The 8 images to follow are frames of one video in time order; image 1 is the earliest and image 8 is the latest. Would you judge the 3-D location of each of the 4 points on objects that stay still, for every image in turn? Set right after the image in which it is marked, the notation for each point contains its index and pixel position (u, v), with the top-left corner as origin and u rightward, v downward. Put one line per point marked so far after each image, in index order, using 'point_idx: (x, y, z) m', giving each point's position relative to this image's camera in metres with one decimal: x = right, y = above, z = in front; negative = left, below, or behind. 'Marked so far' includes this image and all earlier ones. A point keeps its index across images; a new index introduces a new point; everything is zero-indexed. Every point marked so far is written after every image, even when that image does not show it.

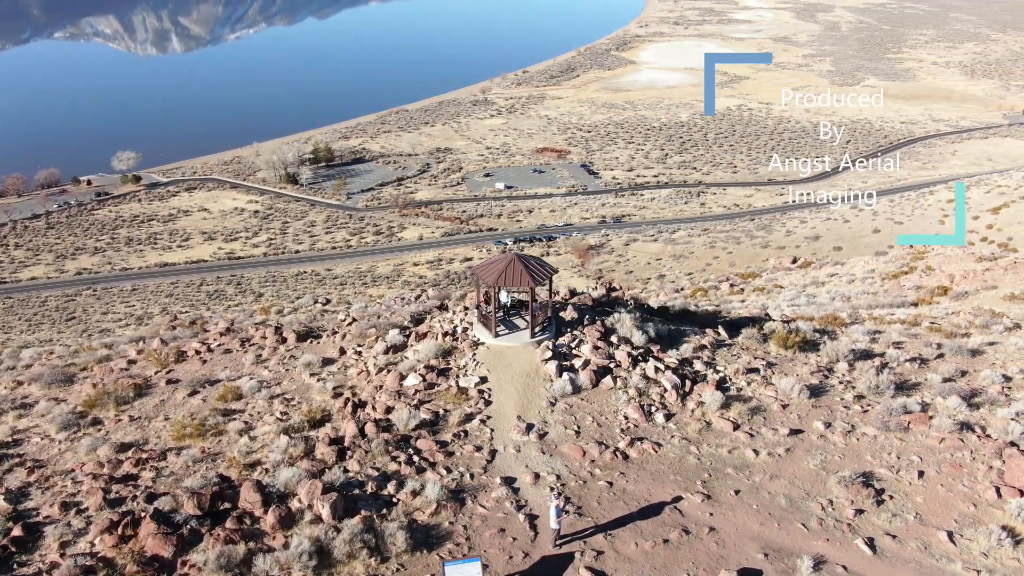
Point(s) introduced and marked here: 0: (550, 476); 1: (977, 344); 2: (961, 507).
0: (+0.4, -2.1, +8.9) m
1: (+8.4, -1.0, +14.1) m
2: (+5.0, -2.4, +8.7) m
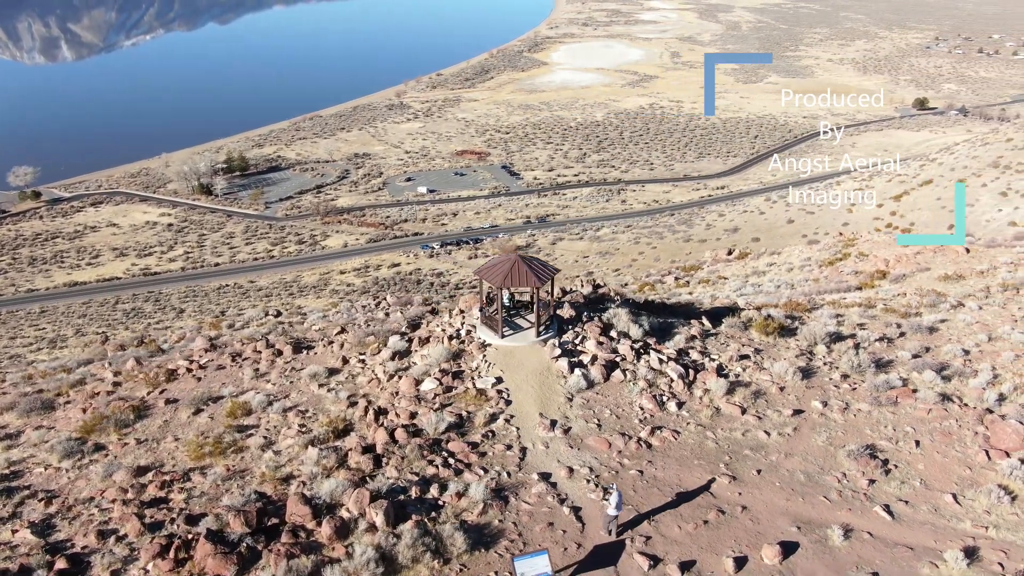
0: (+0.8, -2.1, +9.1) m
1: (+8.1, -0.6, +15.2) m
2: (+5.4, -2.2, +9.5) m
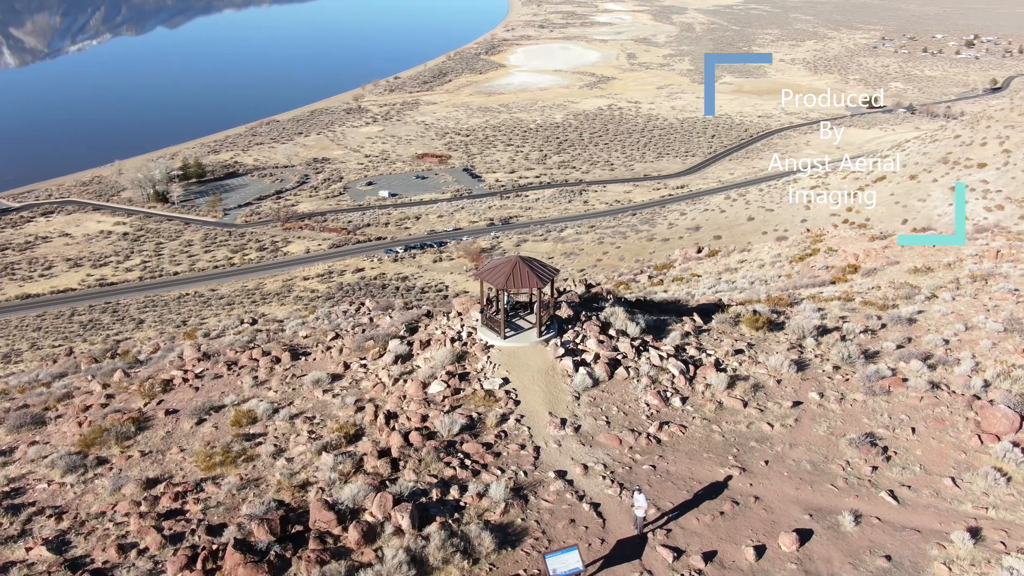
0: (+1.0, -2.1, +9.3) m
1: (+7.9, -0.5, +15.7) m
2: (+5.6, -2.1, +9.8) m
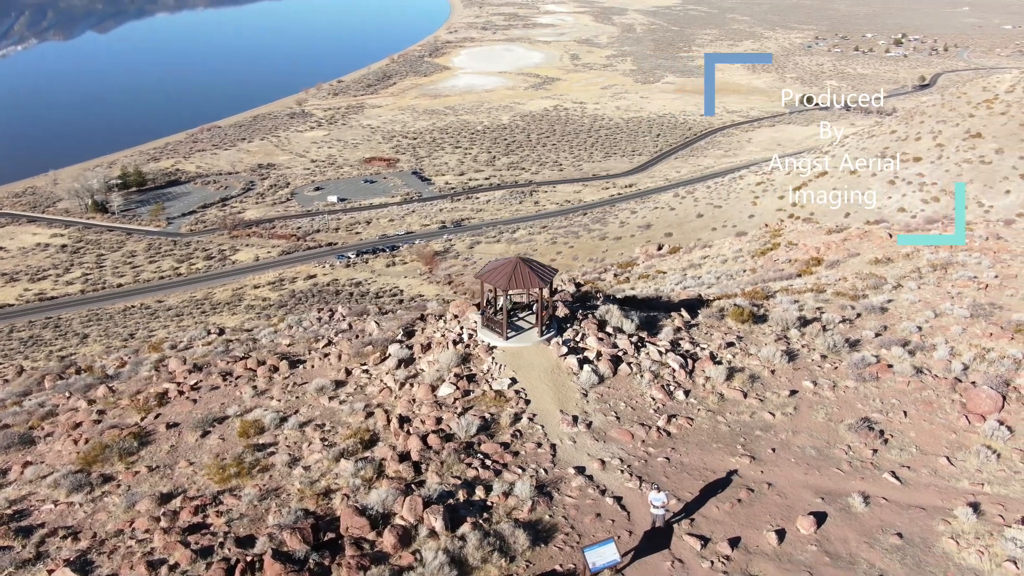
0: (+1.2, -2.1, +9.5) m
1: (+7.6, -0.3, +16.3) m
2: (+5.7, -1.9, +10.3) m
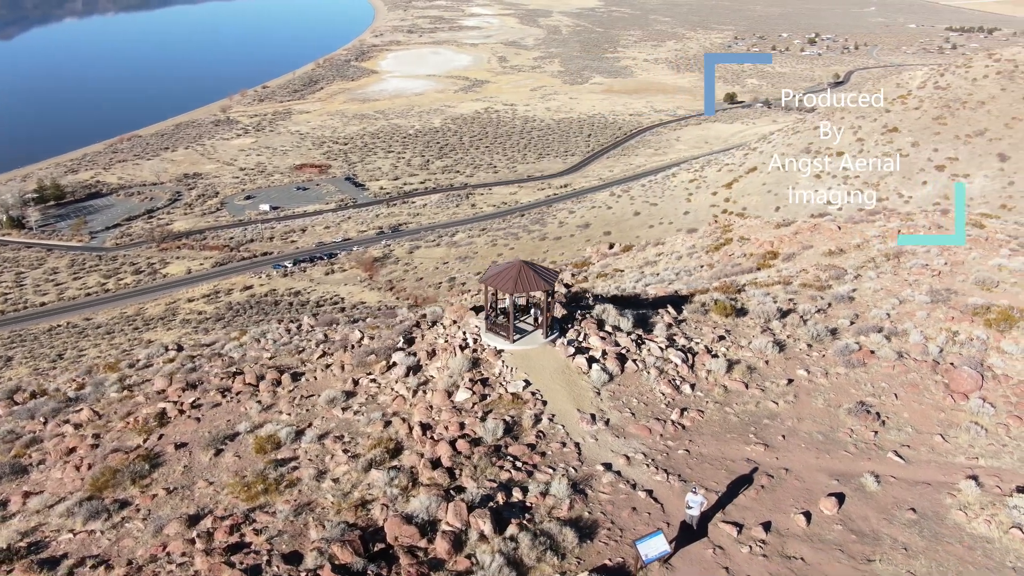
0: (+1.5, -2.1, +9.7) m
1: (+7.3, -0.1, +17.1) m
2: (+5.9, -1.8, +11.0) m
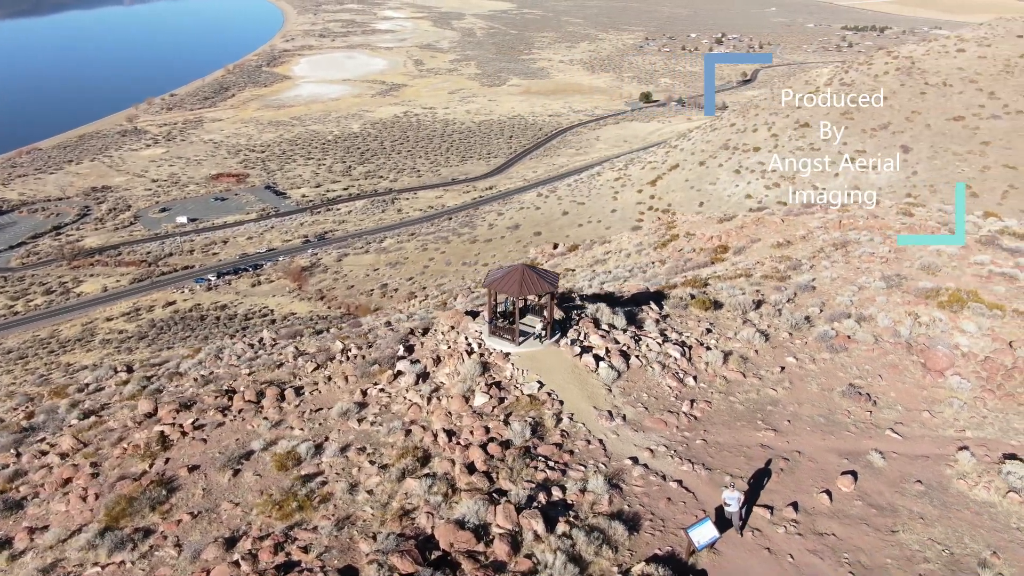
0: (+1.9, -2.0, +10.1) m
1: (+6.7, +0.2, +18.0) m
2: (+6.1, -1.6, +11.8) m
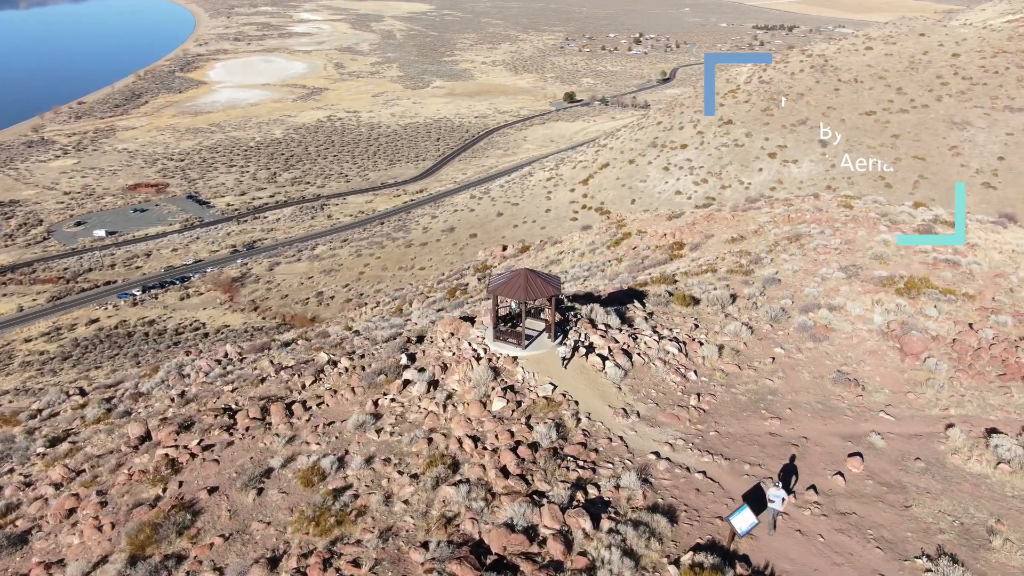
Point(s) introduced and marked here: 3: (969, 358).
0: (+2.2, -2.0, +10.4) m
1: (+6.2, +0.3, +18.8) m
2: (+6.2, -1.4, +12.5) m
3: (+7.5, -1.2, +13.0) m
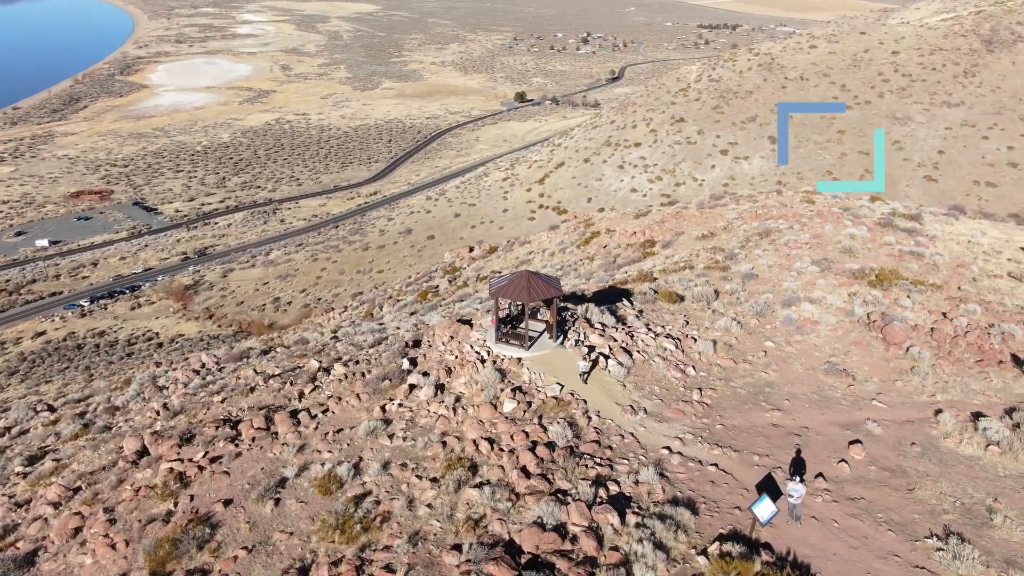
0: (+2.4, -2.0, +10.7) m
1: (+5.8, +0.5, +19.3) m
2: (+6.2, -1.3, +13.0) m
3: (+7.5, -1.0, +13.6) m
